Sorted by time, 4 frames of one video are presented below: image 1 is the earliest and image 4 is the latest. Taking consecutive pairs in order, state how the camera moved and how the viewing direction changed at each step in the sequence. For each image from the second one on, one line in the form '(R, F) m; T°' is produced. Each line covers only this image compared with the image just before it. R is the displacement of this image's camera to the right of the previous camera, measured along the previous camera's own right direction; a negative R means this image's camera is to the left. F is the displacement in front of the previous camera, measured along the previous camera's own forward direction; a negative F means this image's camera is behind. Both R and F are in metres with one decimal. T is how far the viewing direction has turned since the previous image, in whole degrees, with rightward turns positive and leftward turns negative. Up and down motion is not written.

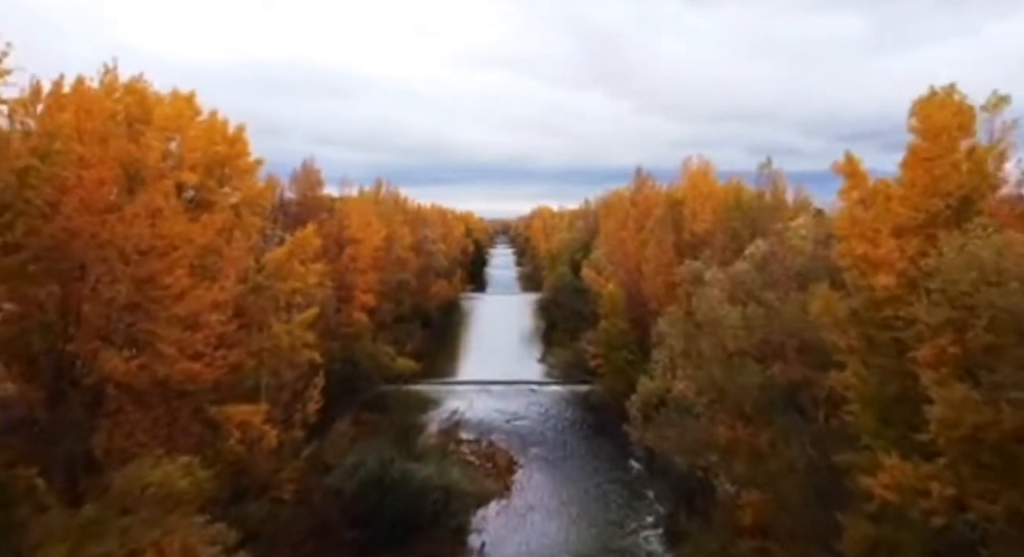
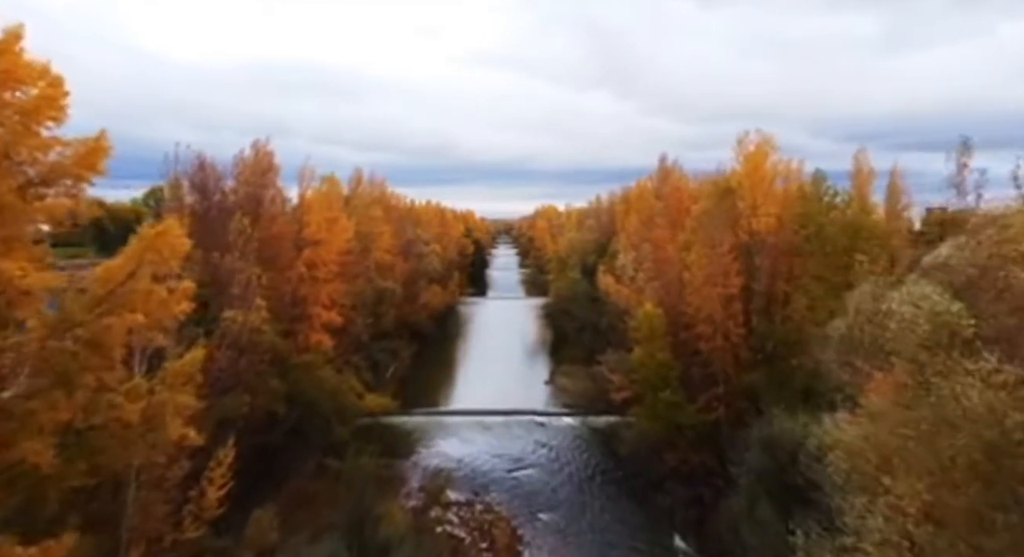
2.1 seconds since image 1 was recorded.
(-0.1, +7.0) m; 0°
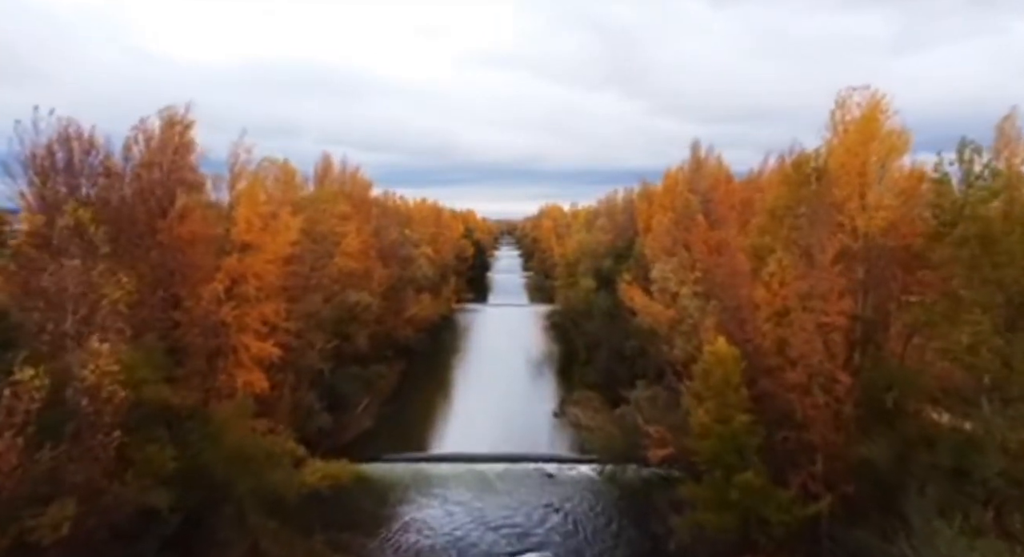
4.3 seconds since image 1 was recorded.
(0.0, +6.8) m; 0°
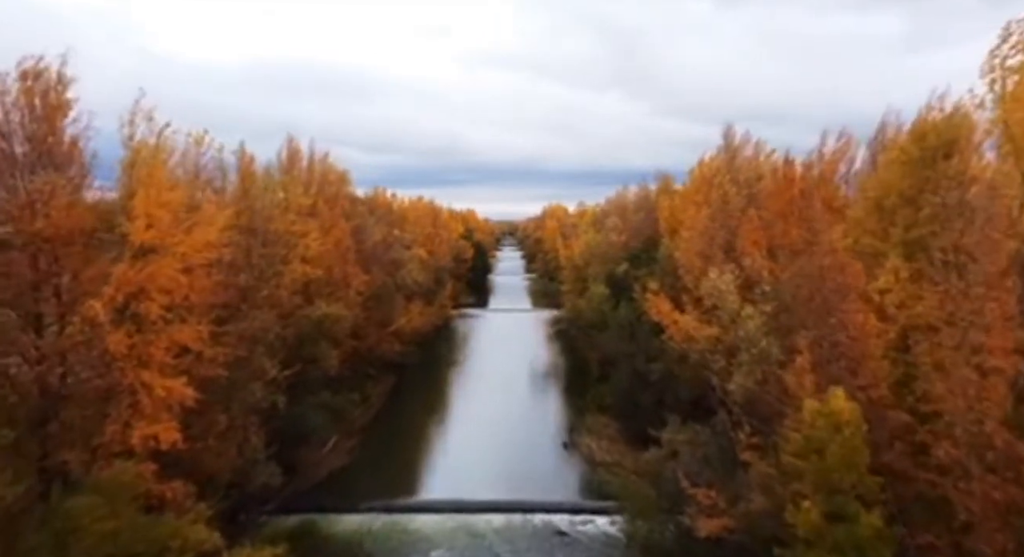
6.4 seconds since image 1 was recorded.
(0.0, +4.9) m; 0°
